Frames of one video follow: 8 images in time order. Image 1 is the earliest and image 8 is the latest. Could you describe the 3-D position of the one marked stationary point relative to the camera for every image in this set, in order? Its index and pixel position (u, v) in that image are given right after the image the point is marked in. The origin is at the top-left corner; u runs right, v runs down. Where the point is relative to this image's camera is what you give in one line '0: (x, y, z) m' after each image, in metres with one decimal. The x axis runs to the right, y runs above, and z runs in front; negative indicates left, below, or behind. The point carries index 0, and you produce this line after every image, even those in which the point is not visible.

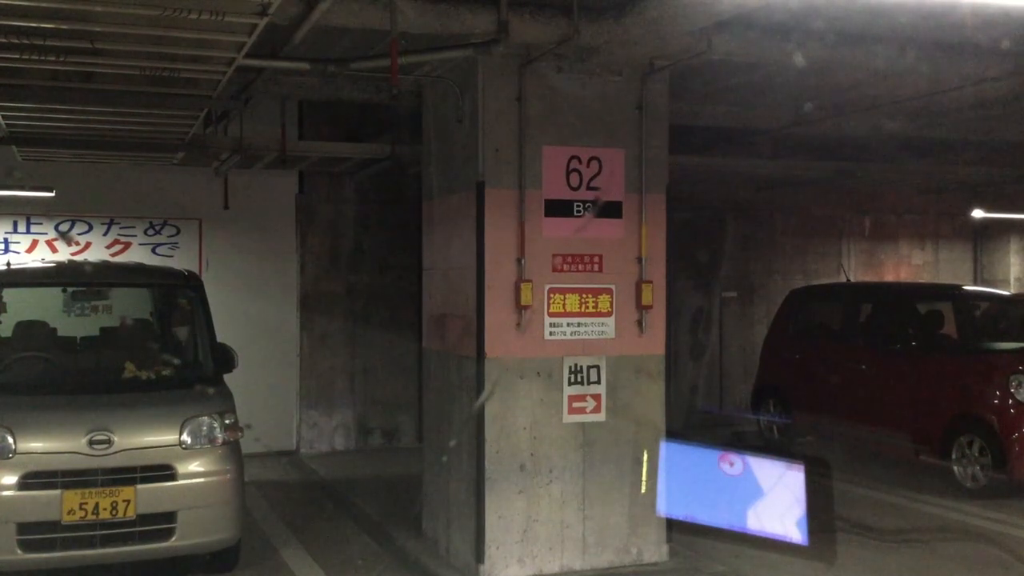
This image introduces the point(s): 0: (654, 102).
0: (+0.9, +1.2, +6.2) m
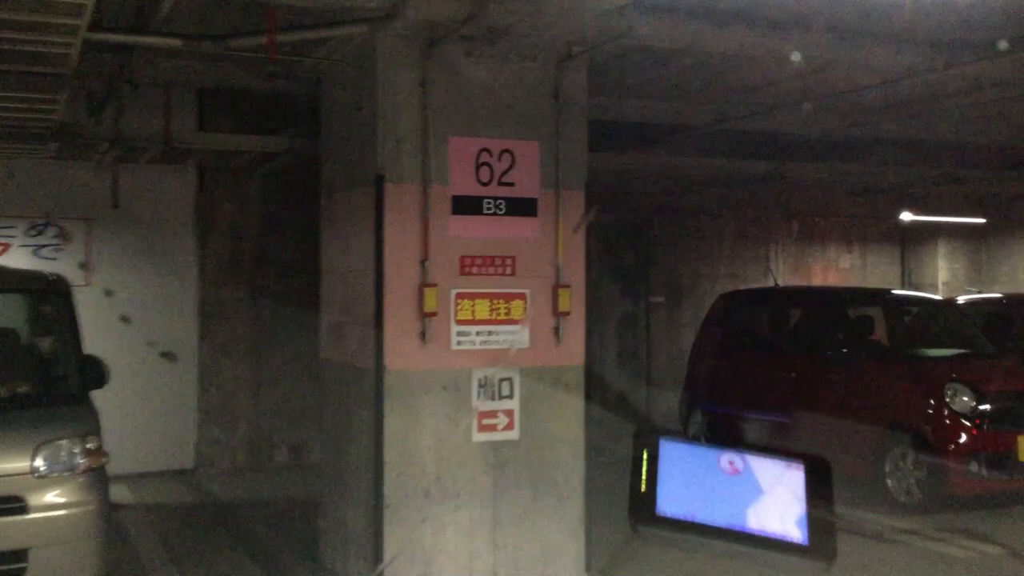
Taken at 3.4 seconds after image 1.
0: (+0.3, +1.2, +5.7) m
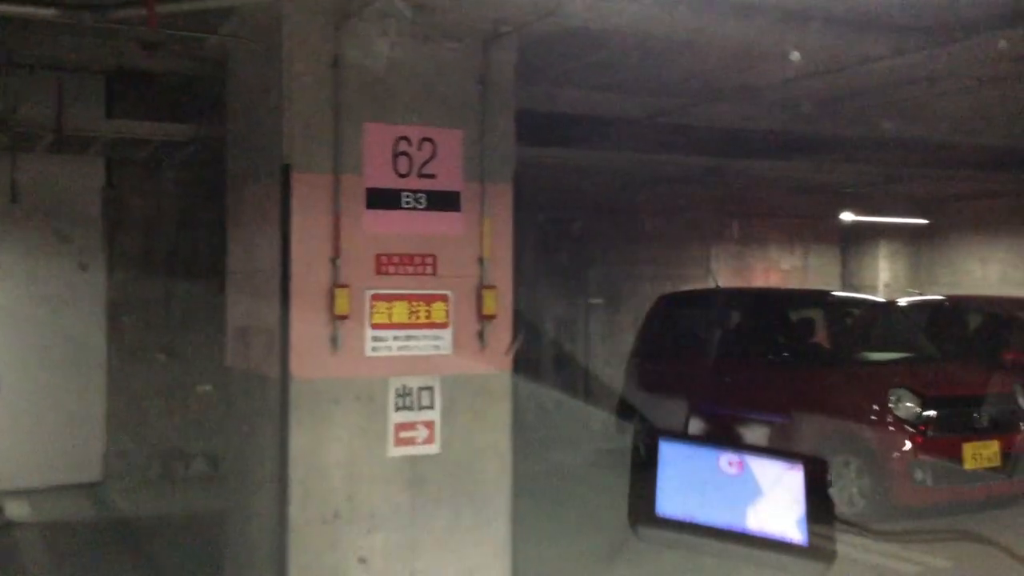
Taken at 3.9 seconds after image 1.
0: (-0.1, +1.2, +5.3) m
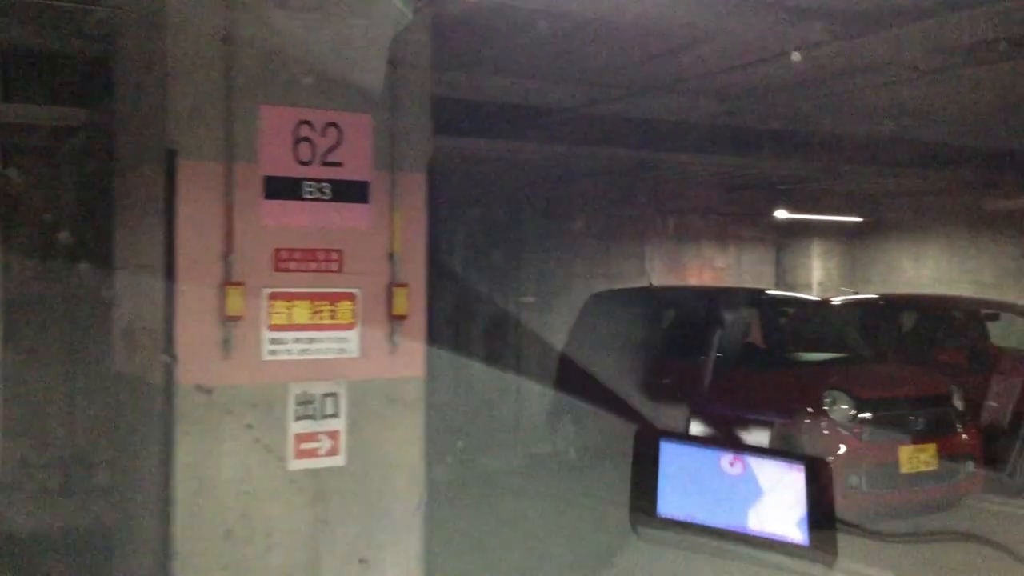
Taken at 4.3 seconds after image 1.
0: (-0.5, +1.2, +4.9) m
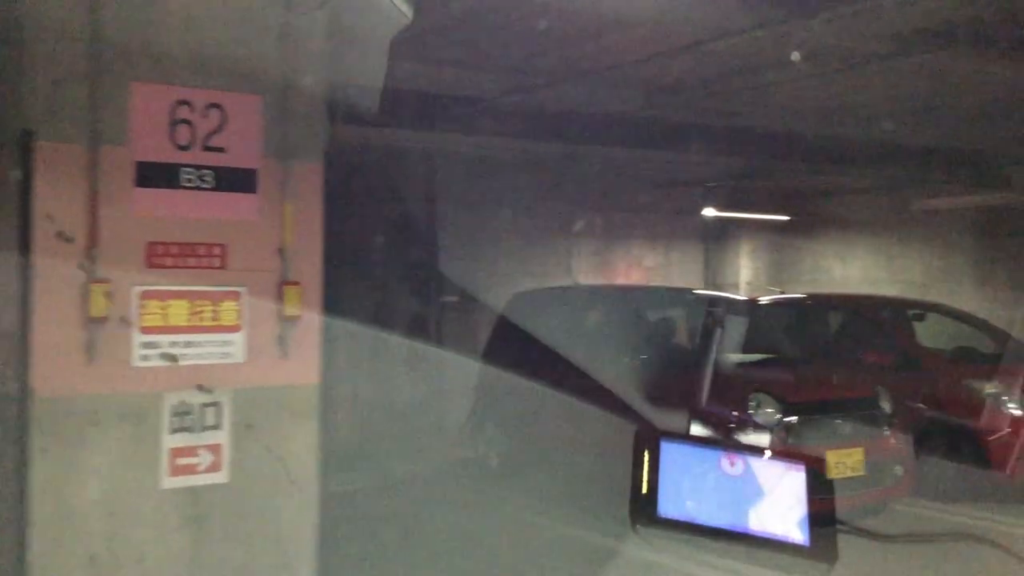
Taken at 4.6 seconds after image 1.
0: (-0.9, +1.2, +4.5) m
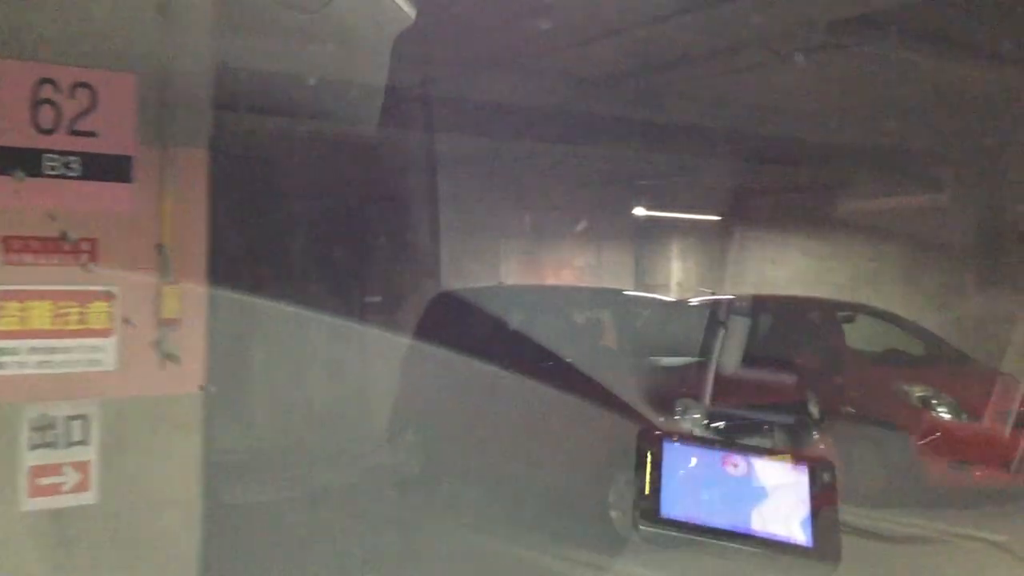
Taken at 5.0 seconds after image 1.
0: (-1.3, +1.2, +4.1) m
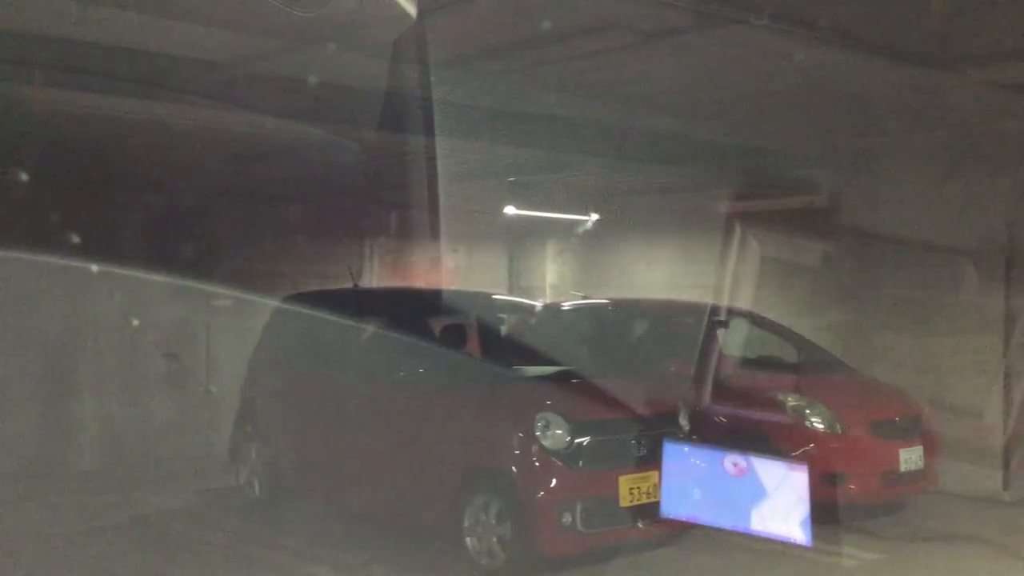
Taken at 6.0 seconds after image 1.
0: (-2.0, +1.2, +3.3) m
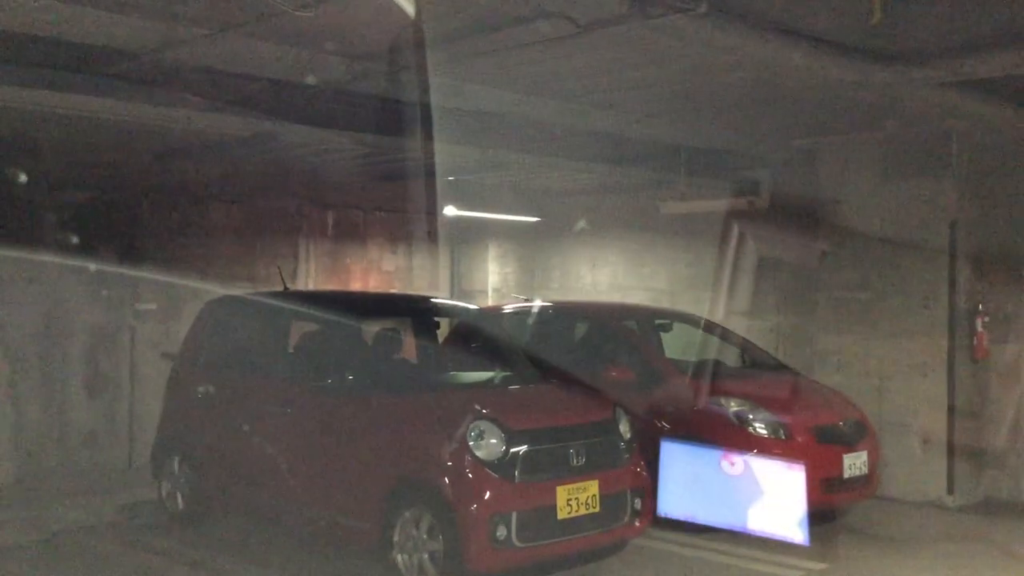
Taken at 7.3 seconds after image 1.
0: (-2.2, +1.2, +2.9) m
